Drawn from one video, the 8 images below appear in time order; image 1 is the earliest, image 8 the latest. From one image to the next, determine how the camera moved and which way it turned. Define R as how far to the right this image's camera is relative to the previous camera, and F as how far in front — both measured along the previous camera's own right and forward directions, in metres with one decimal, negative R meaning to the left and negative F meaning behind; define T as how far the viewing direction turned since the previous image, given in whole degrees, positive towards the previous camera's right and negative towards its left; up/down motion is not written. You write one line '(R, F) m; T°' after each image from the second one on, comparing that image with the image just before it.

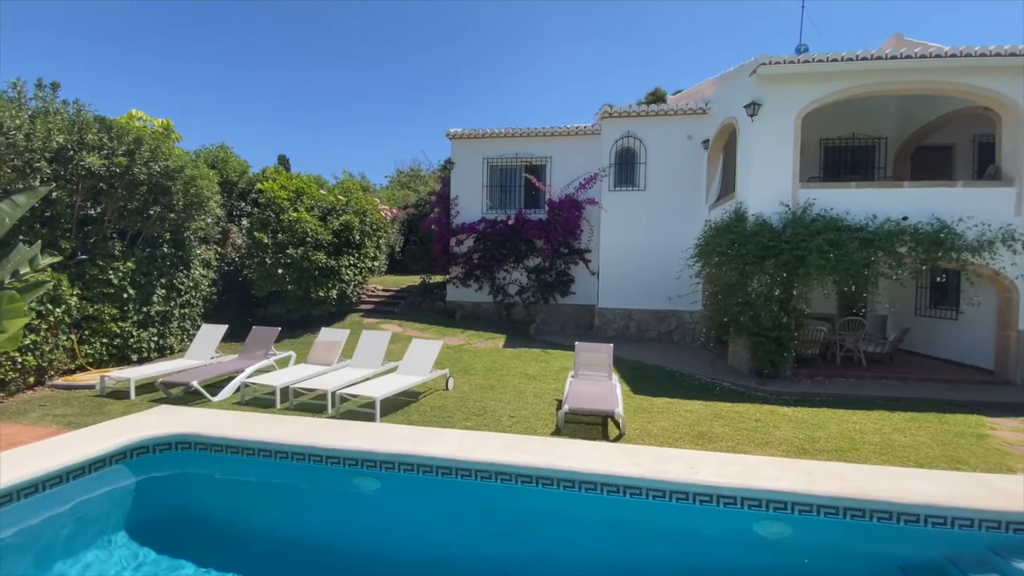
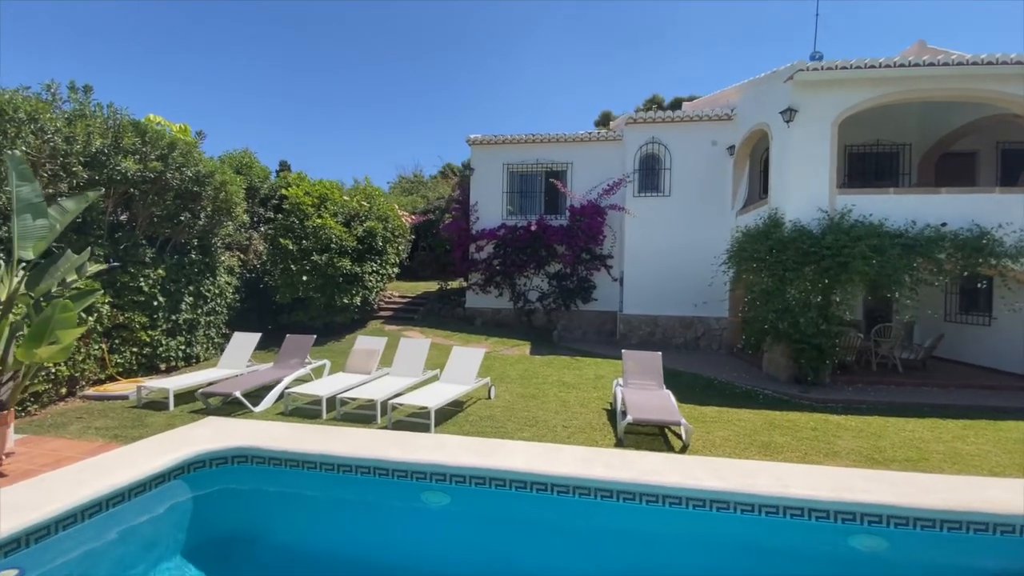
(-0.9, +0.2) m; +1°
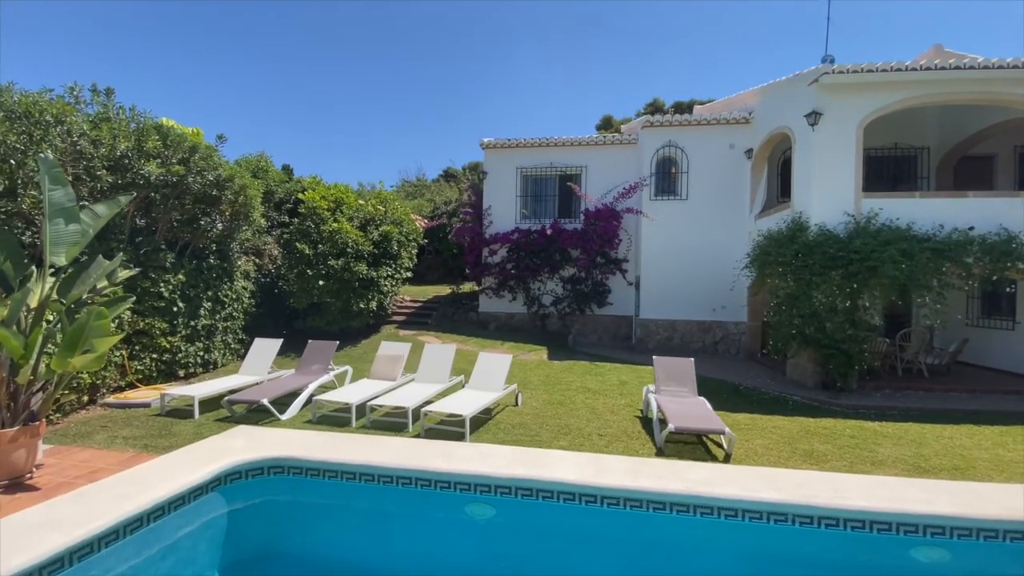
(-0.5, +0.1) m; 0°
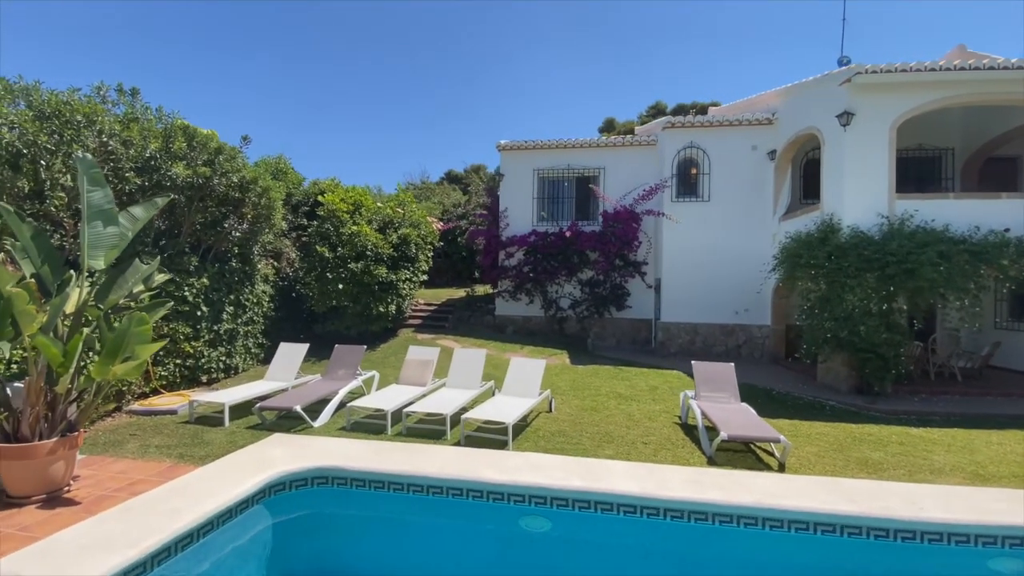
(-0.6, +0.2) m; 0°
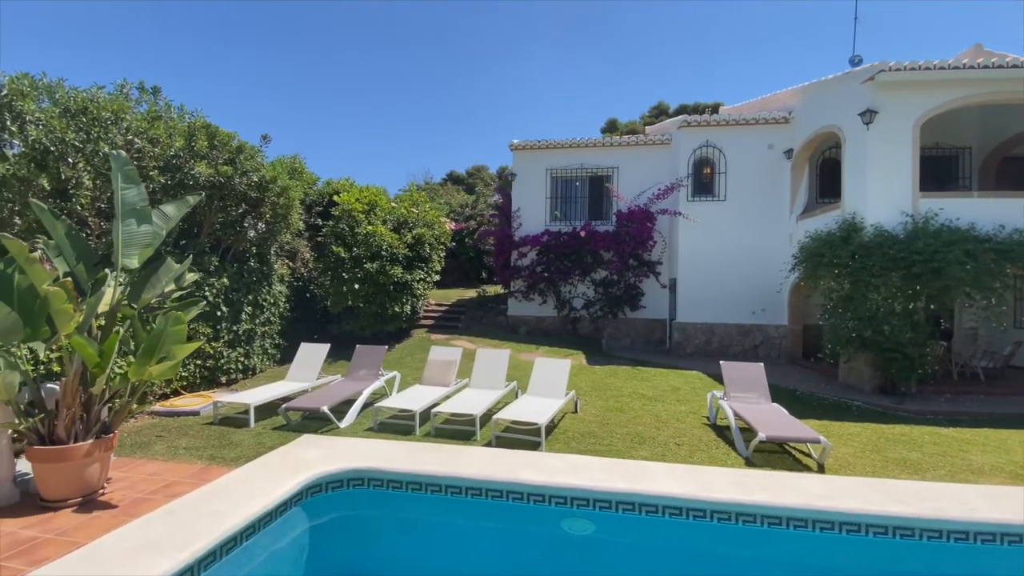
(-0.4, +0.1) m; 0°
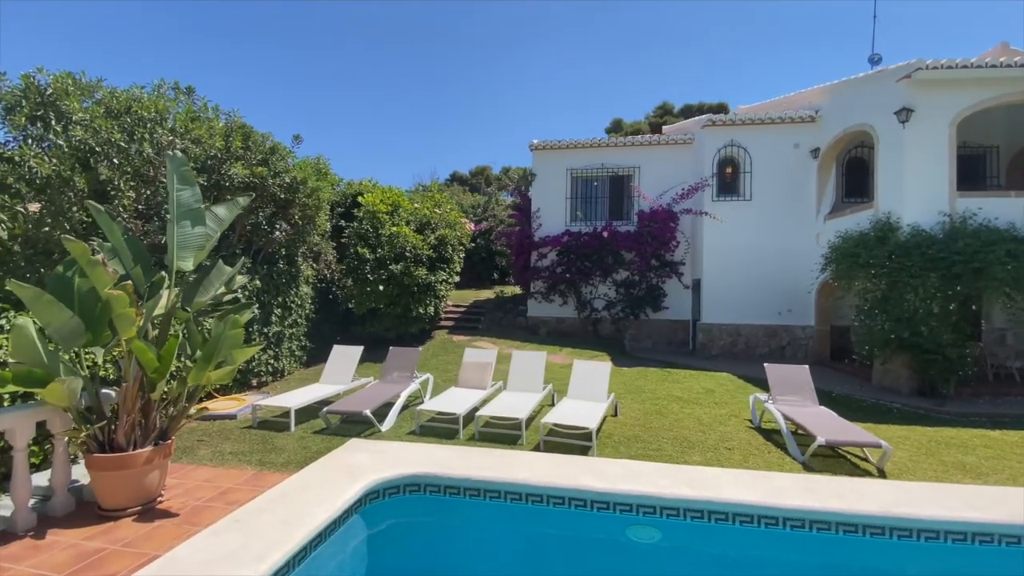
(-0.6, +0.1) m; 0°
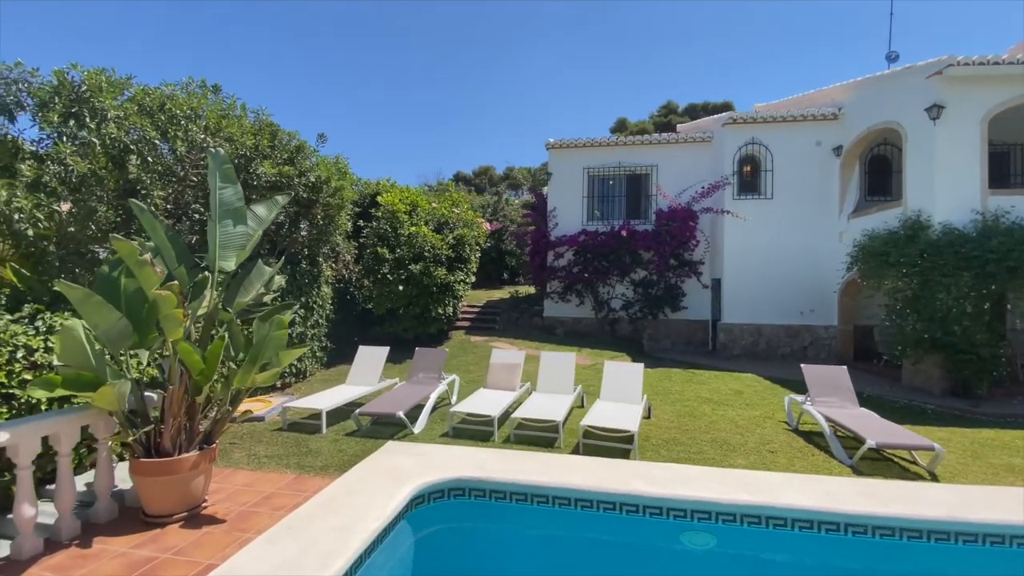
(-0.5, +0.1) m; 0°
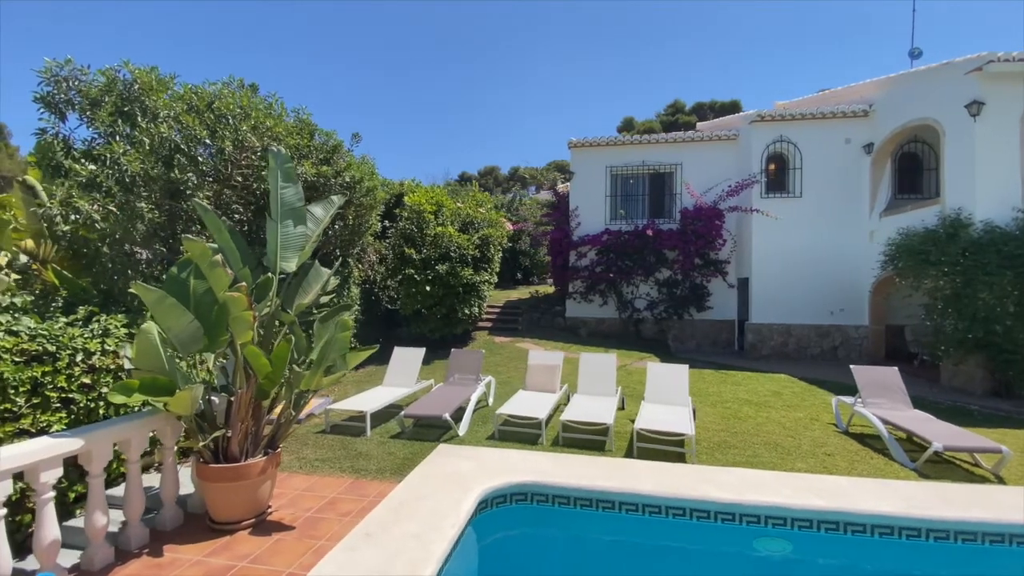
(-0.6, +0.1) m; 0°
